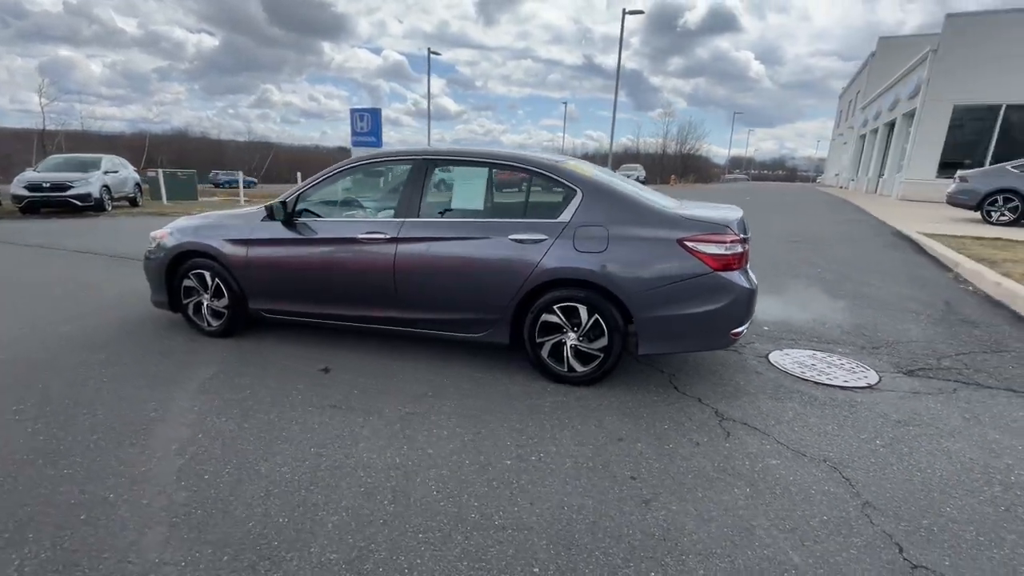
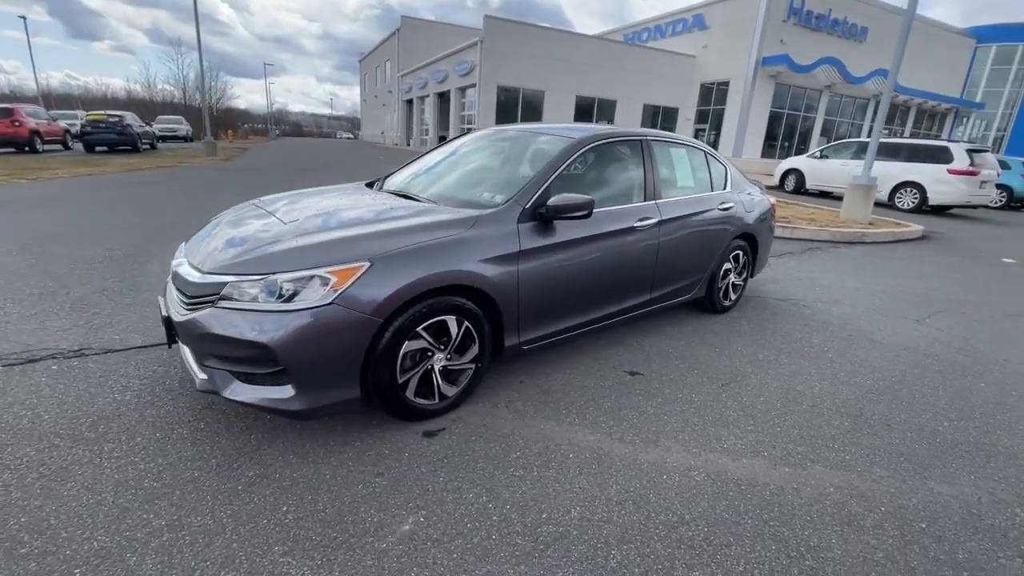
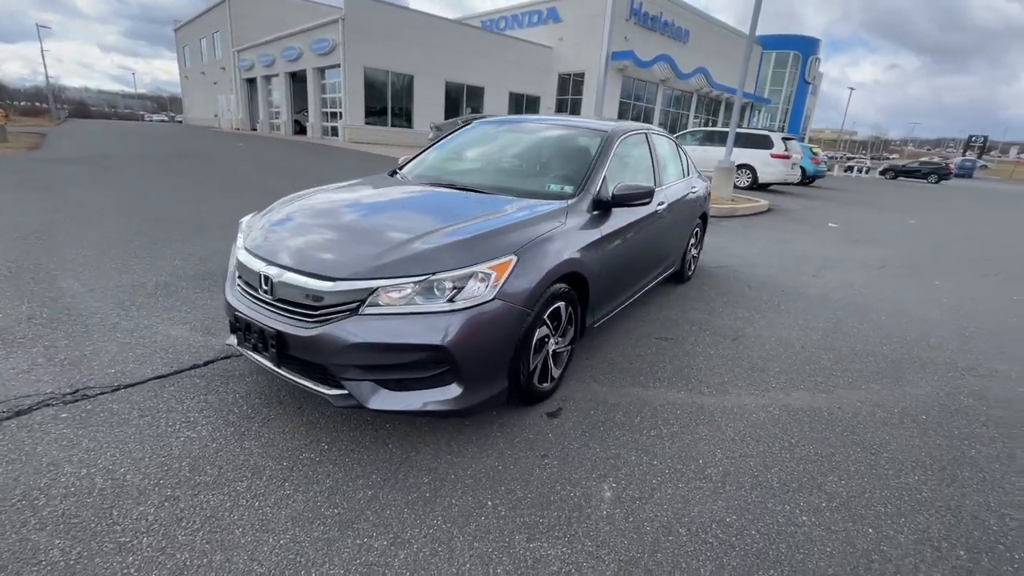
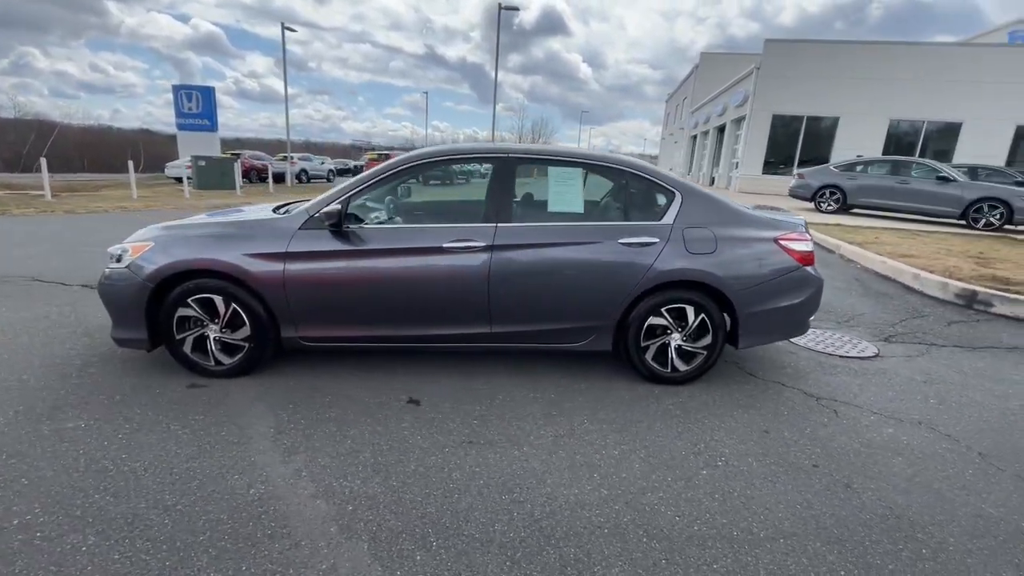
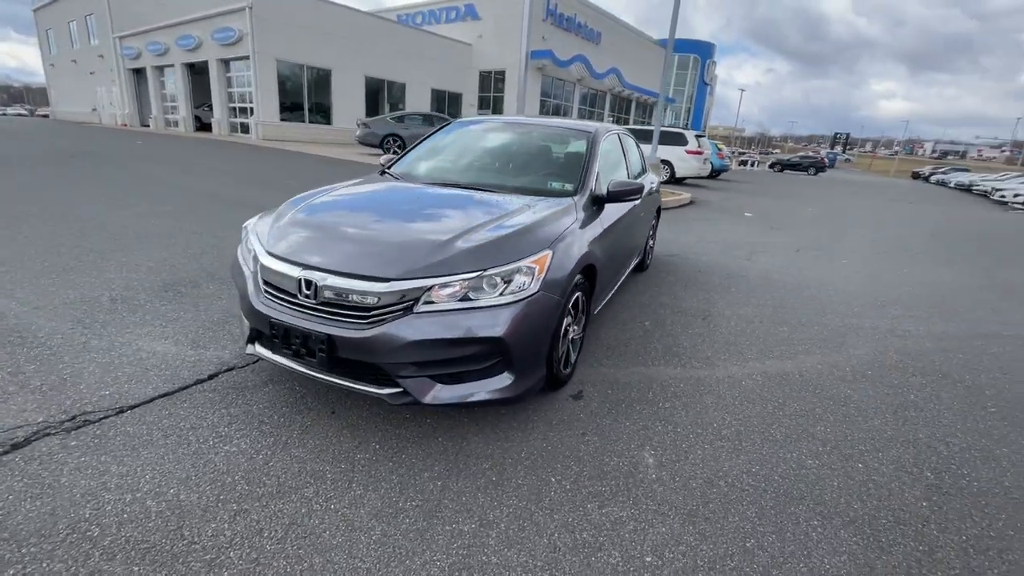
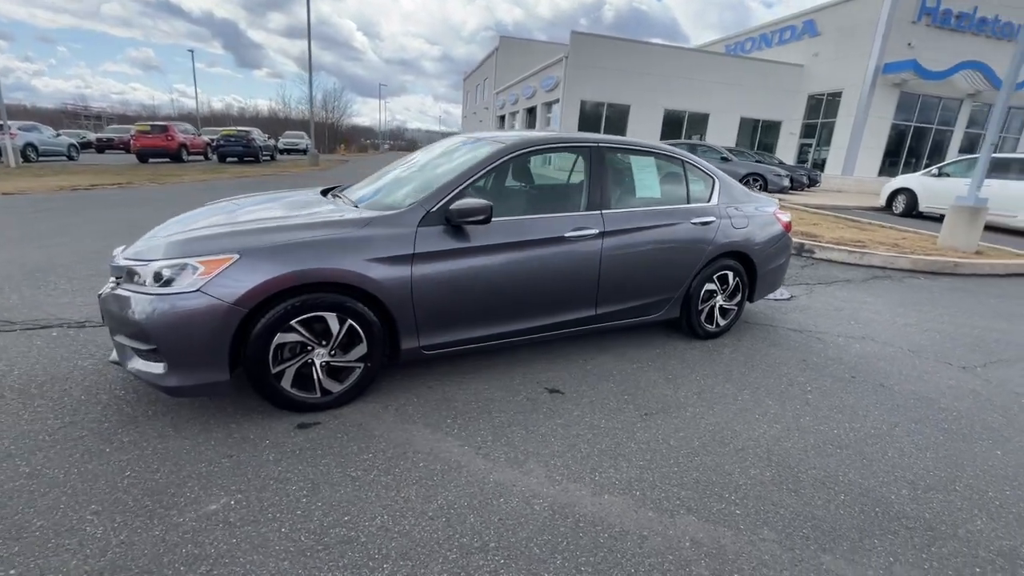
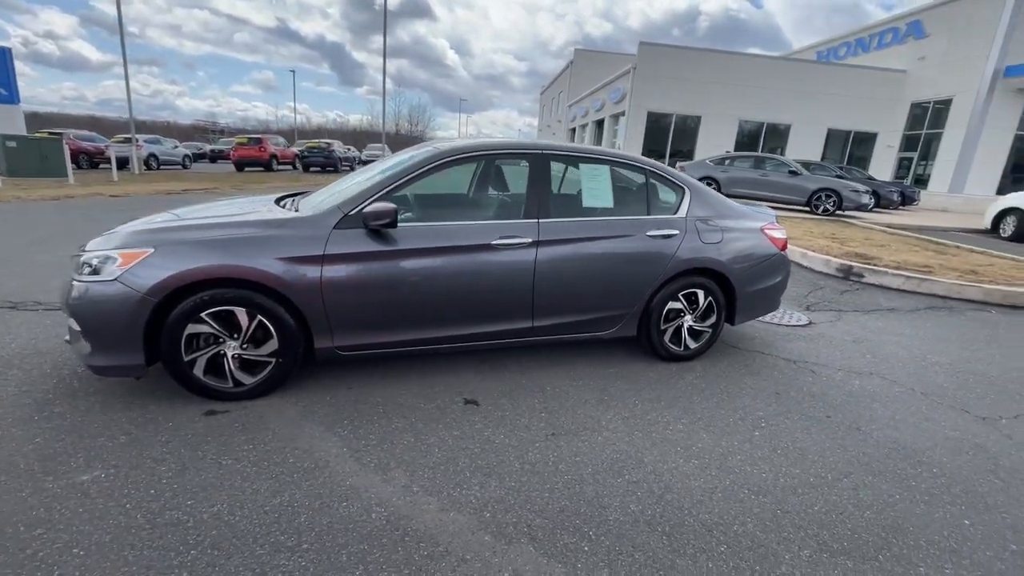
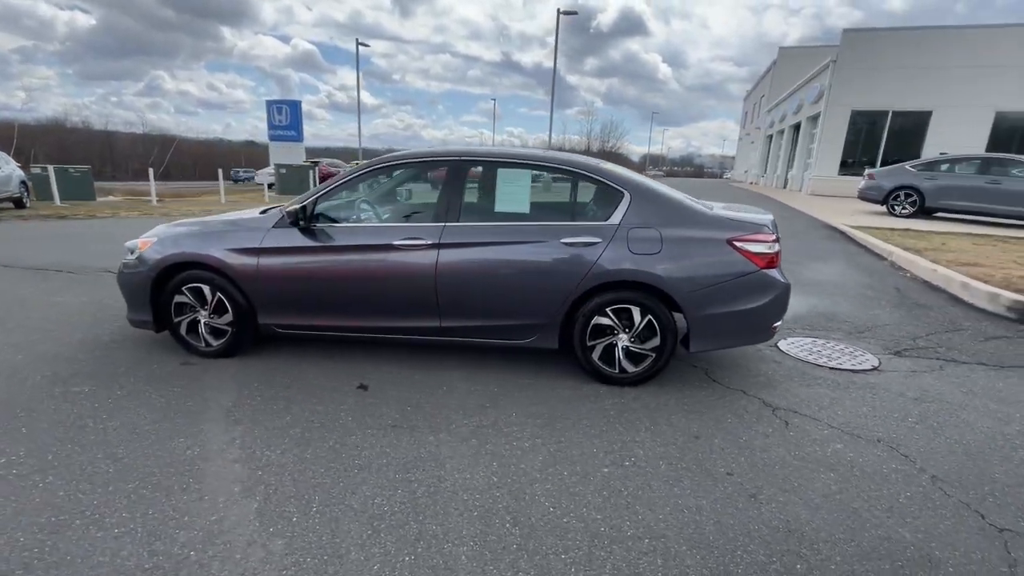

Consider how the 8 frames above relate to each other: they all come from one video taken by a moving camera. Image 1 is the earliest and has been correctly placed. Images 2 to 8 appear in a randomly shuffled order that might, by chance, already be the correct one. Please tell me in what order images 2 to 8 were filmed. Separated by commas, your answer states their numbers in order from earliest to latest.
8, 4, 7, 6, 2, 3, 5
